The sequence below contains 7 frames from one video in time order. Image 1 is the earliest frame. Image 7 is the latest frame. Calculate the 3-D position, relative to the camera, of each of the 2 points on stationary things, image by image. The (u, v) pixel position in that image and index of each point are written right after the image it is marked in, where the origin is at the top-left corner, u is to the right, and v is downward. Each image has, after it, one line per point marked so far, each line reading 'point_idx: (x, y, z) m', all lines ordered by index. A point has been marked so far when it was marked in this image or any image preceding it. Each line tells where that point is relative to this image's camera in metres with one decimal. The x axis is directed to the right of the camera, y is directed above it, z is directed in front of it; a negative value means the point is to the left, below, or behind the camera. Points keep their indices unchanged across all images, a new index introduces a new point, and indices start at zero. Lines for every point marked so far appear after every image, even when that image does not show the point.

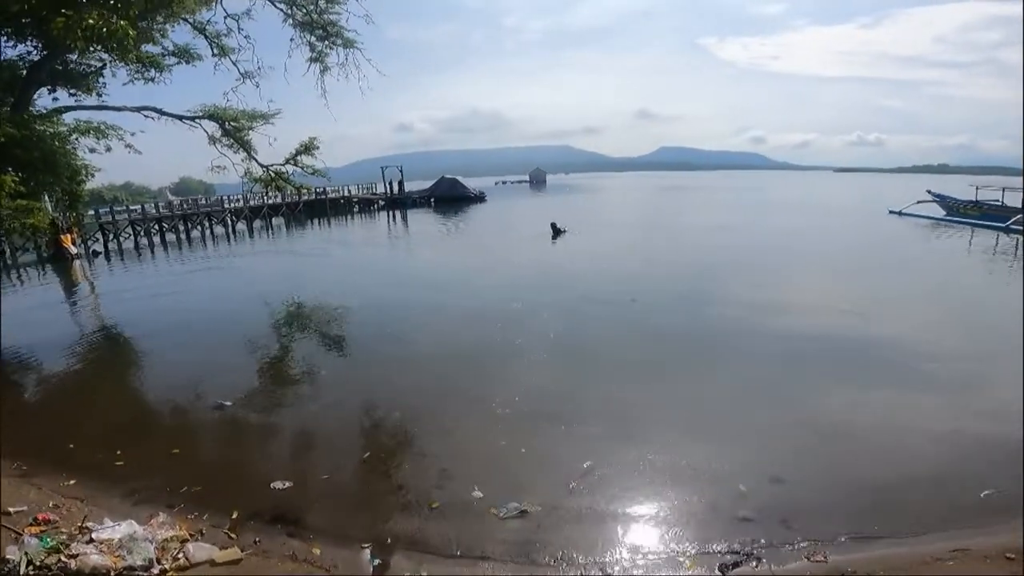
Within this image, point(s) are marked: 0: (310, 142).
0: (-4.6, +3.4, +12.8) m
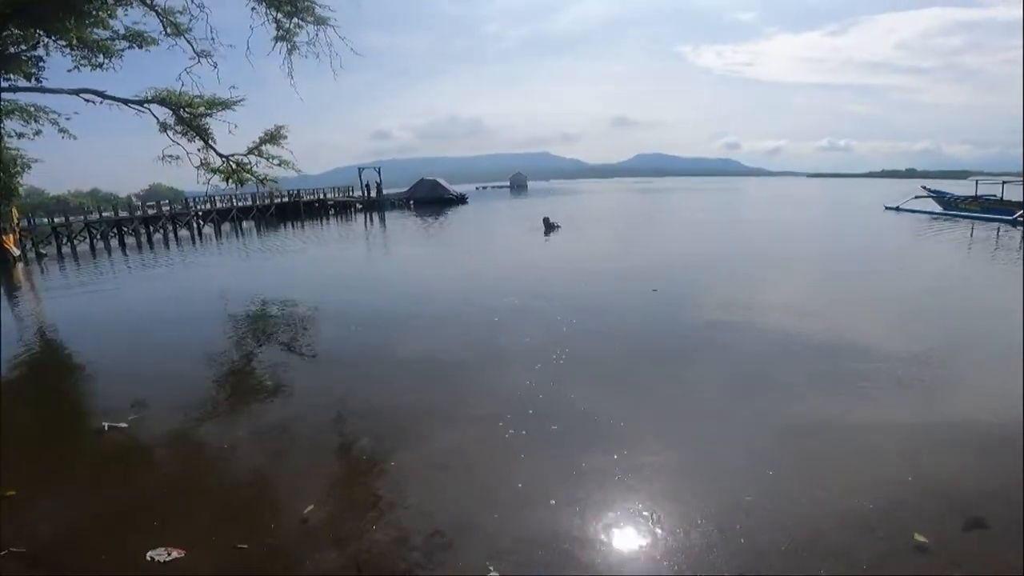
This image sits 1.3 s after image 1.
0: (-4.9, +3.3, +11.6) m
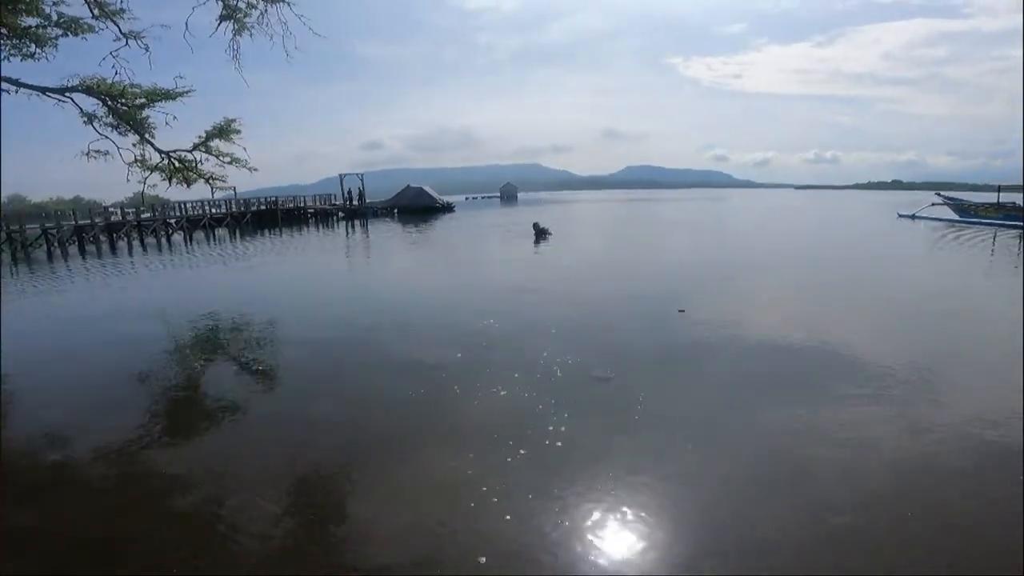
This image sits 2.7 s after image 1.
0: (-5.2, +3.0, +10.2) m
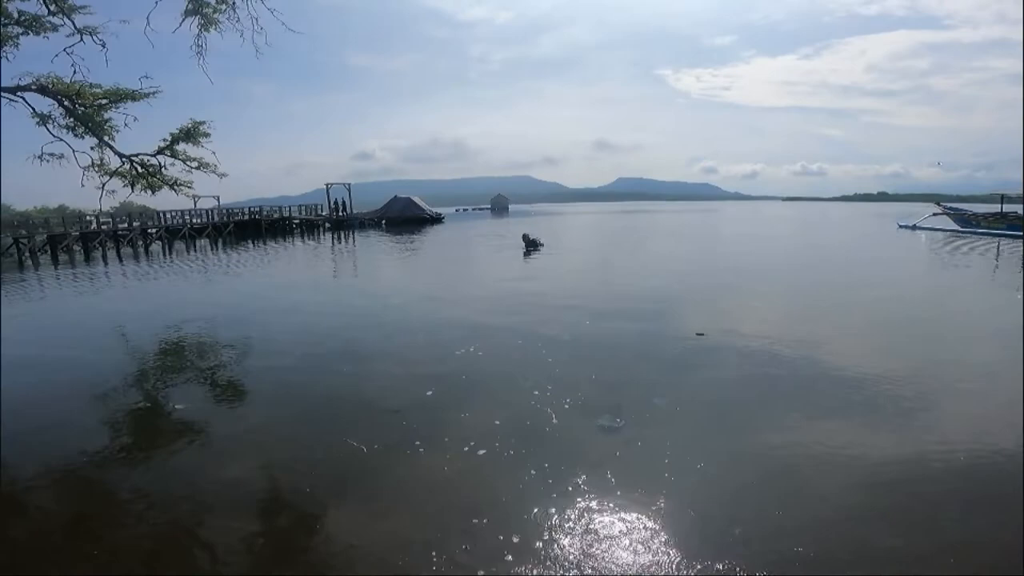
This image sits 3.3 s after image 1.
0: (-5.4, +2.8, +9.5) m
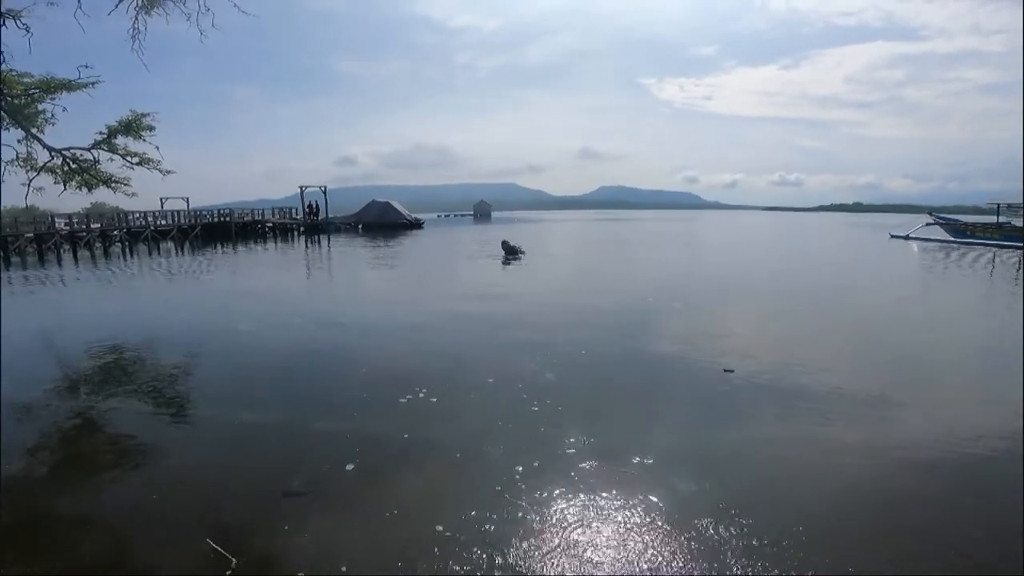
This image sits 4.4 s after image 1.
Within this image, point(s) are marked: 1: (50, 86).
0: (-5.8, +2.6, +8.5) m
1: (-7.6, +3.4, +9.2) m
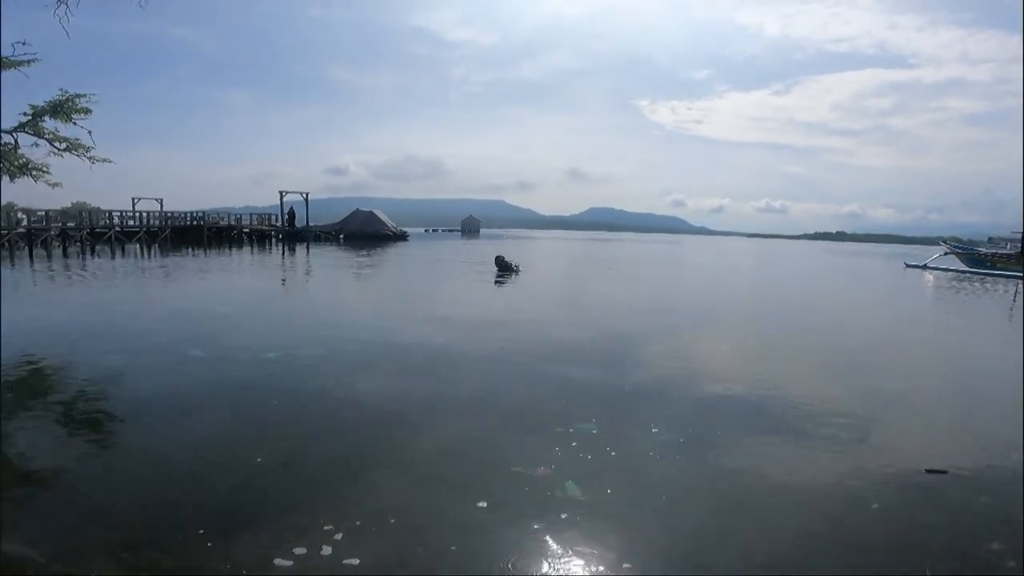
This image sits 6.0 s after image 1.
0: (-5.8, +2.5, +7.2) m
1: (-7.6, +3.3, +7.9) m
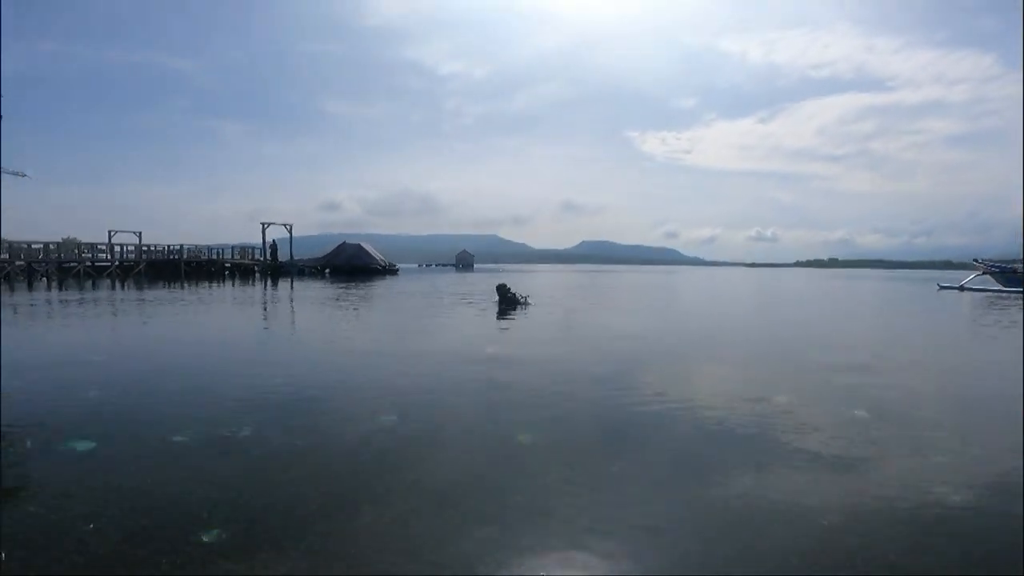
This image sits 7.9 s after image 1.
0: (-5.7, +2.0, +5.9) m
1: (-7.6, +2.8, +6.6) m
